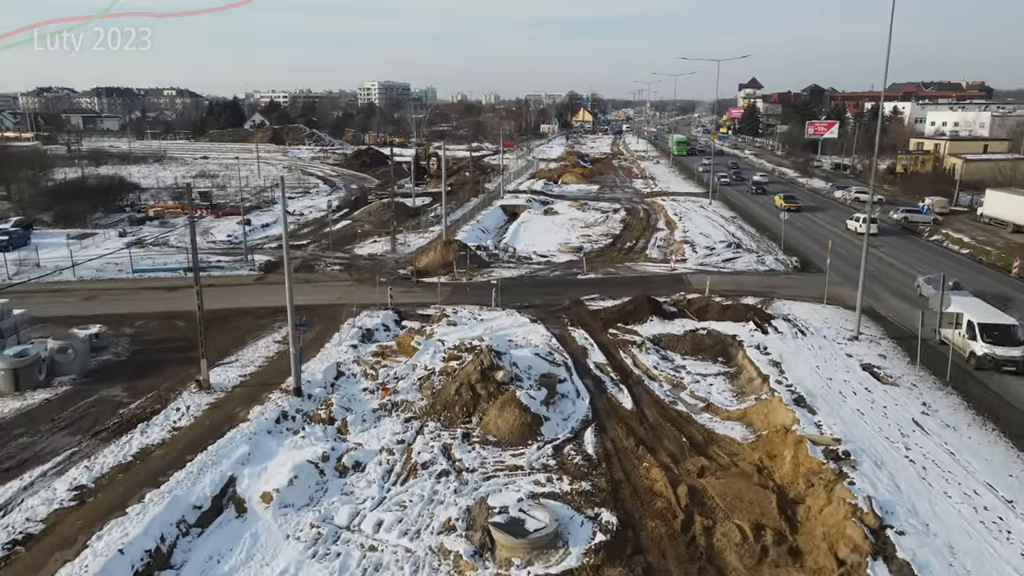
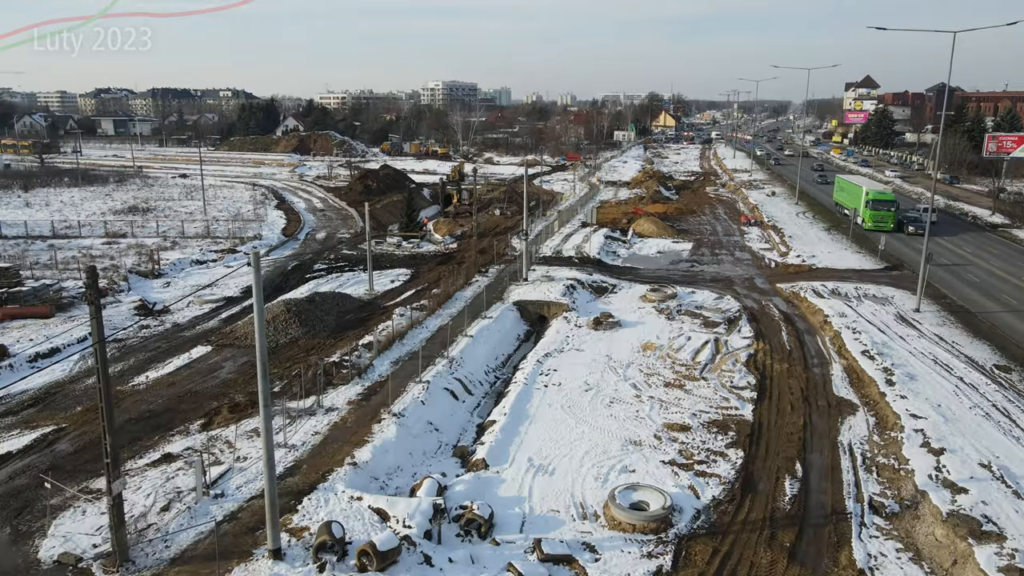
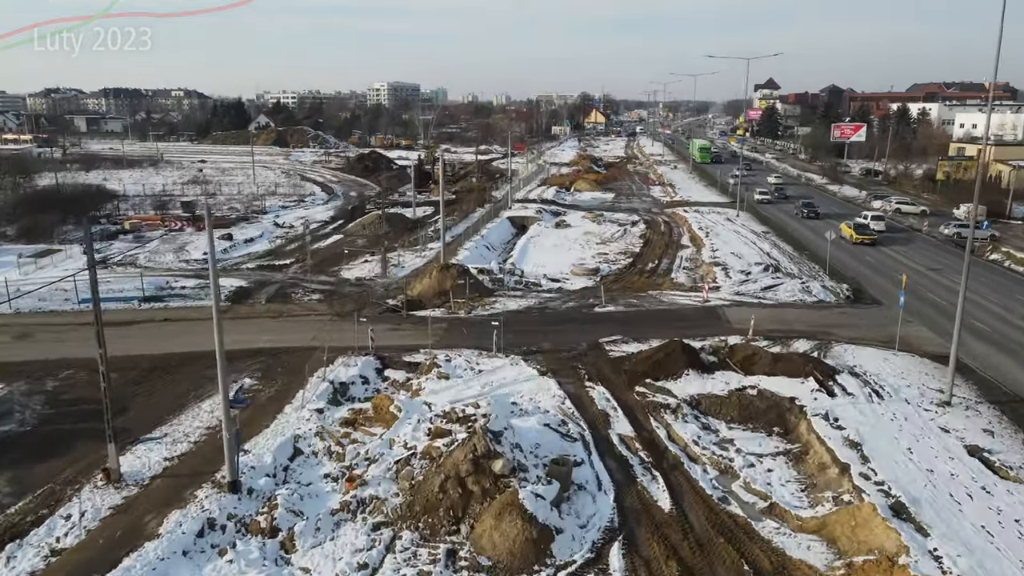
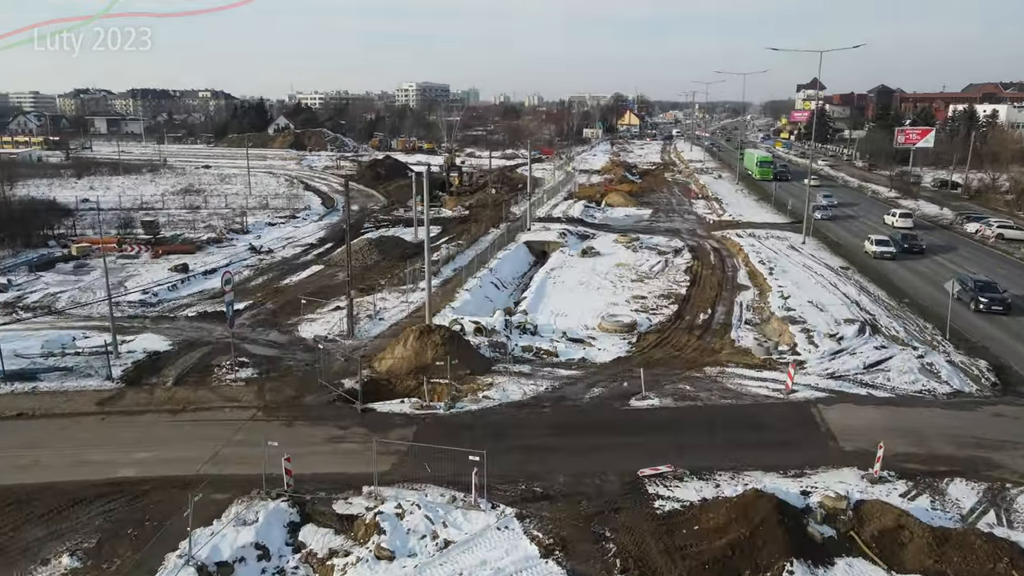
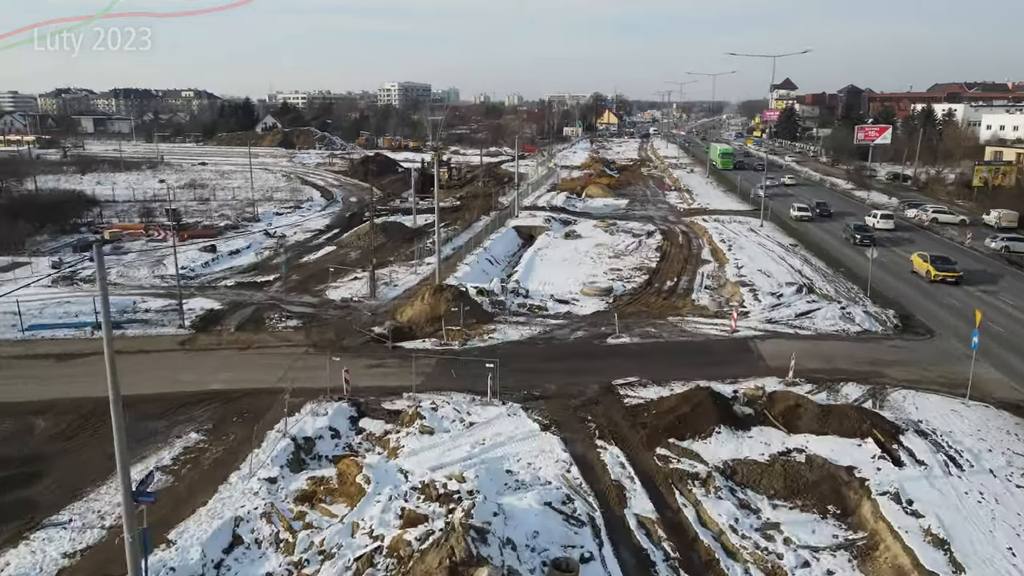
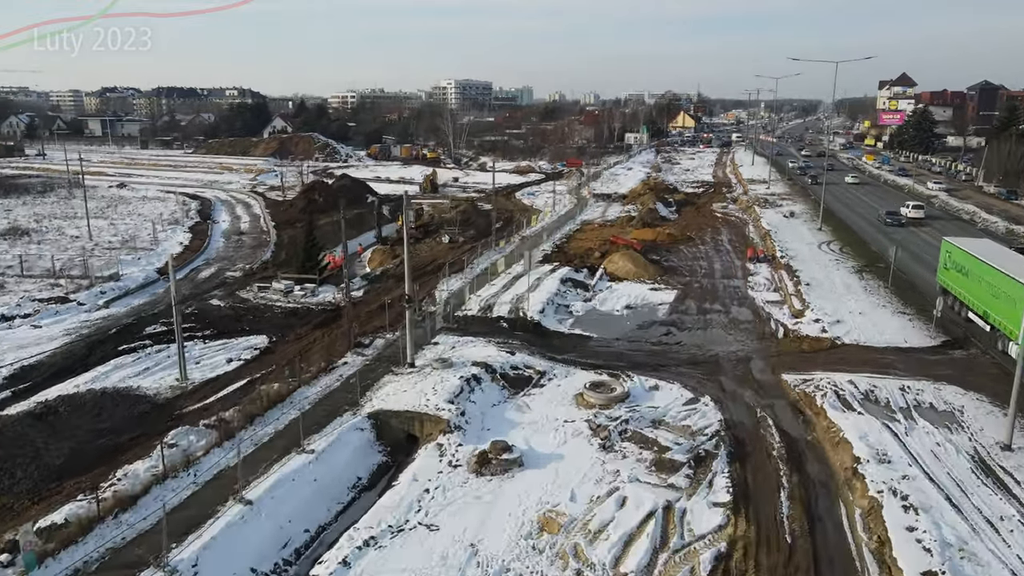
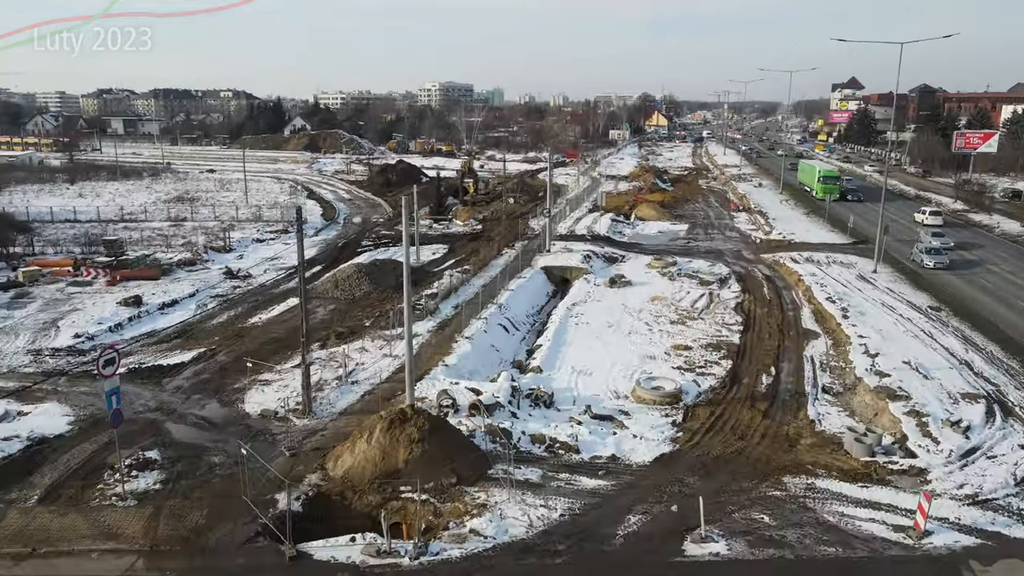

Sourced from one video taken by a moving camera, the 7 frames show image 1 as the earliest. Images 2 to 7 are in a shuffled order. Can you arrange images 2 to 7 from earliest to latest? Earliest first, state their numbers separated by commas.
3, 5, 4, 7, 2, 6
